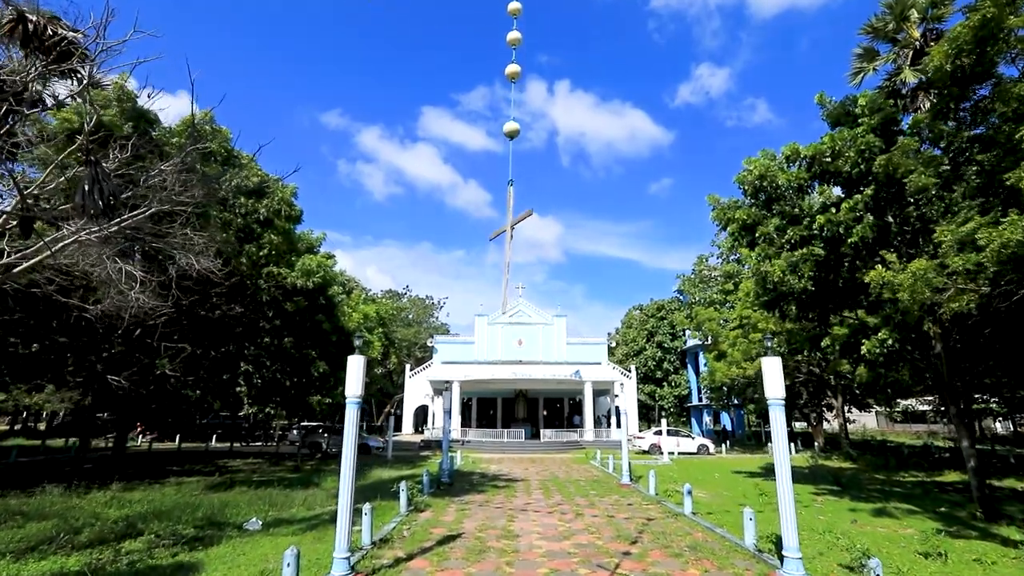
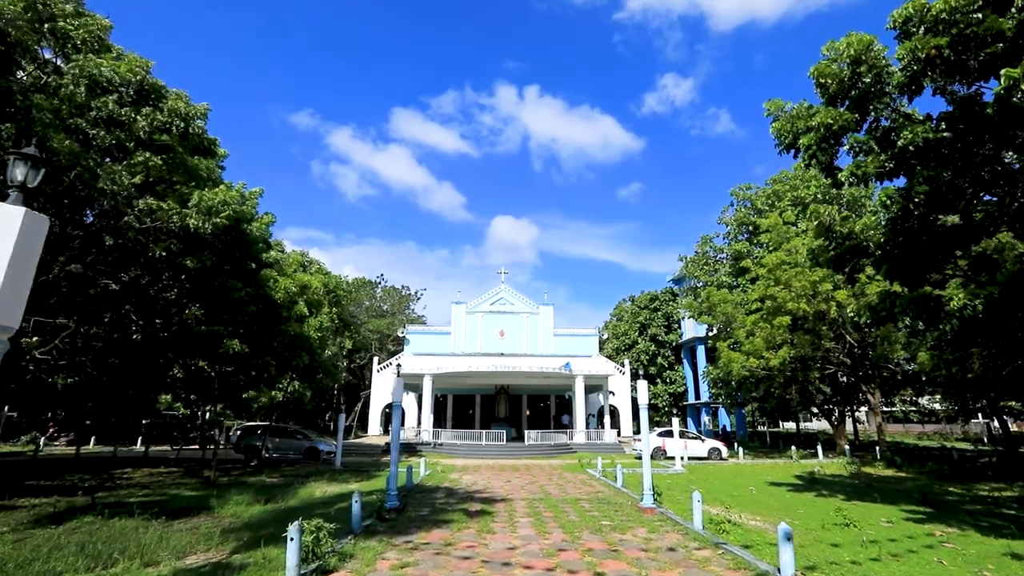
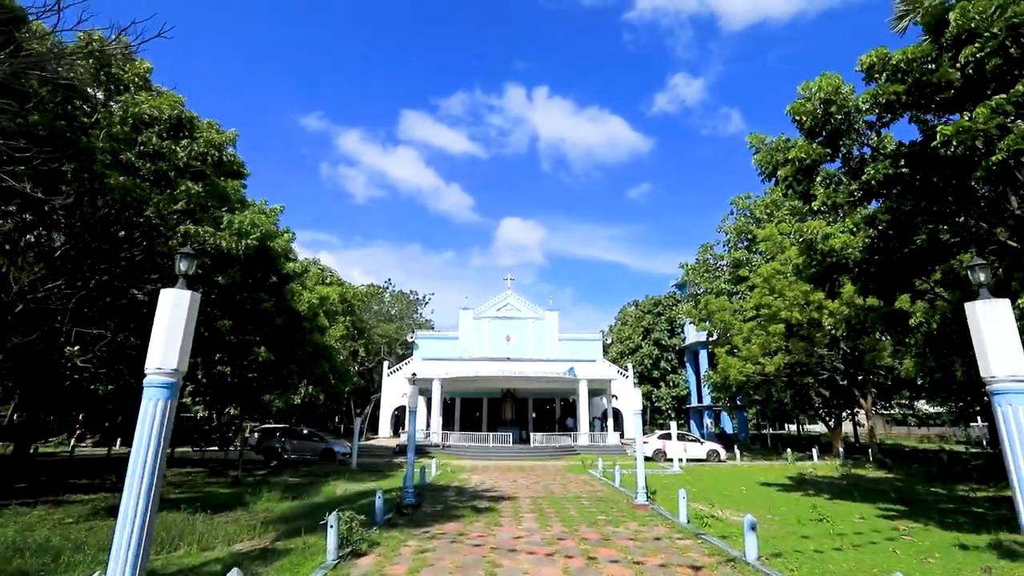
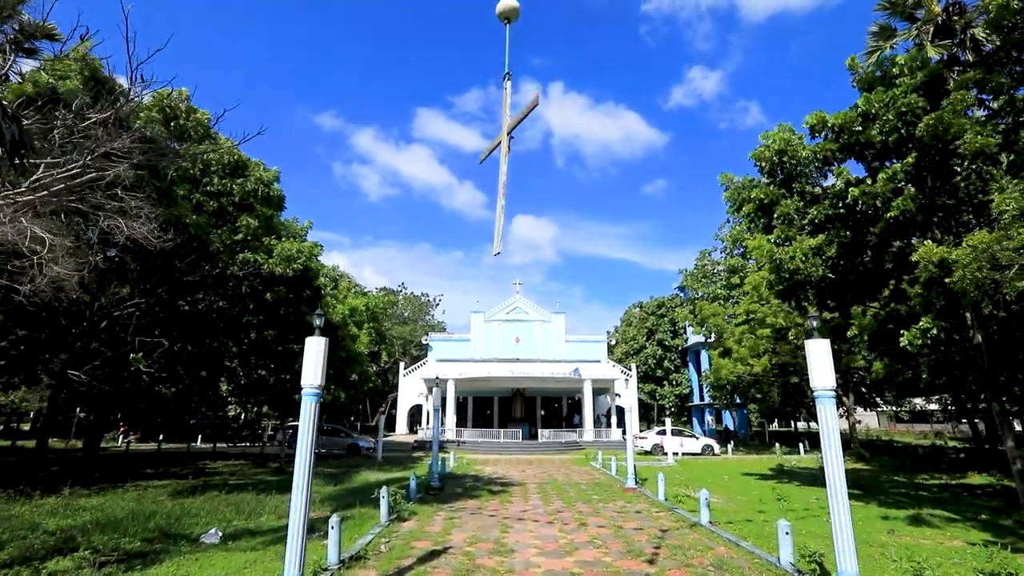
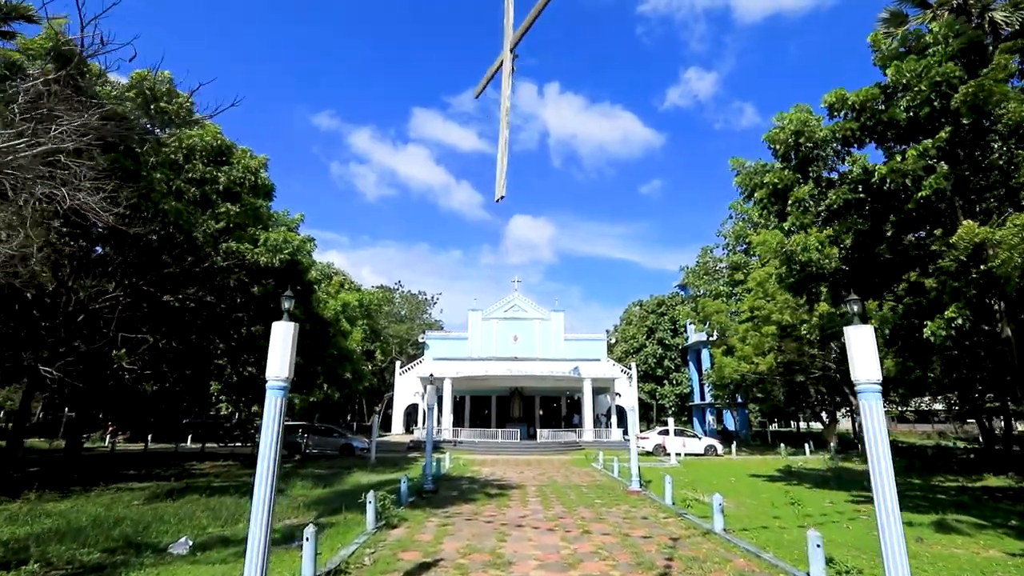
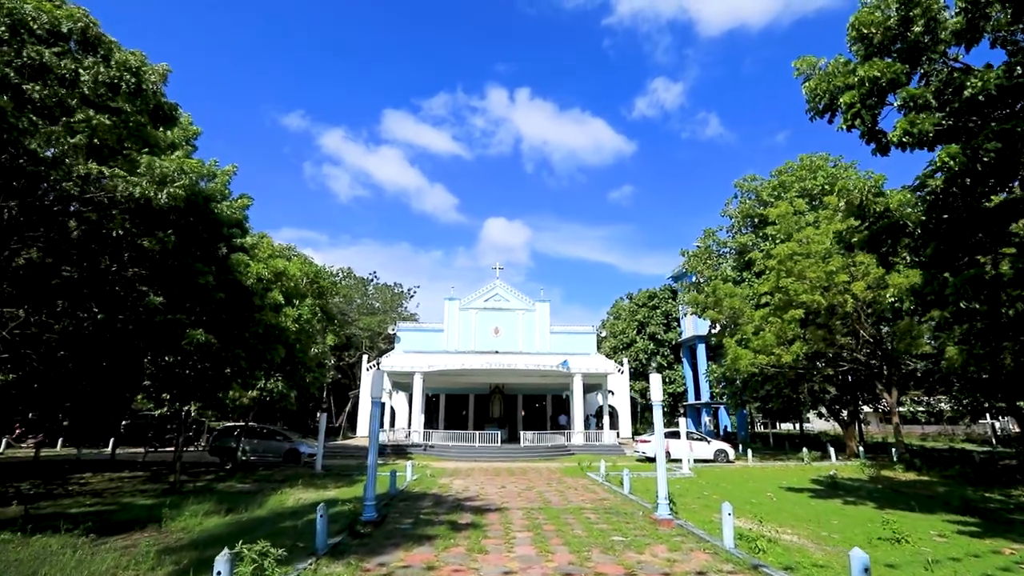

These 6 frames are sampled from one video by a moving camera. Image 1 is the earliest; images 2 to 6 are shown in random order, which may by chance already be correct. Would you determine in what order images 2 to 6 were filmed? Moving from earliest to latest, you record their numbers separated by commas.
4, 5, 3, 2, 6
